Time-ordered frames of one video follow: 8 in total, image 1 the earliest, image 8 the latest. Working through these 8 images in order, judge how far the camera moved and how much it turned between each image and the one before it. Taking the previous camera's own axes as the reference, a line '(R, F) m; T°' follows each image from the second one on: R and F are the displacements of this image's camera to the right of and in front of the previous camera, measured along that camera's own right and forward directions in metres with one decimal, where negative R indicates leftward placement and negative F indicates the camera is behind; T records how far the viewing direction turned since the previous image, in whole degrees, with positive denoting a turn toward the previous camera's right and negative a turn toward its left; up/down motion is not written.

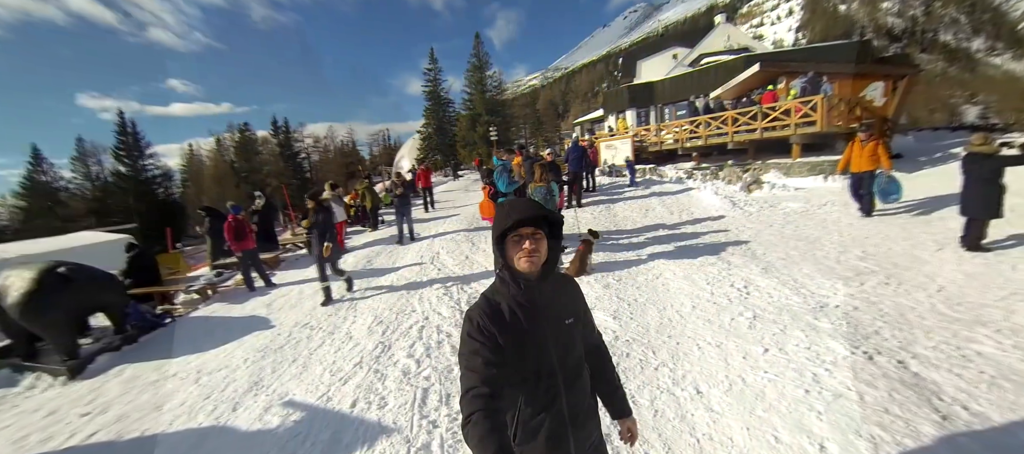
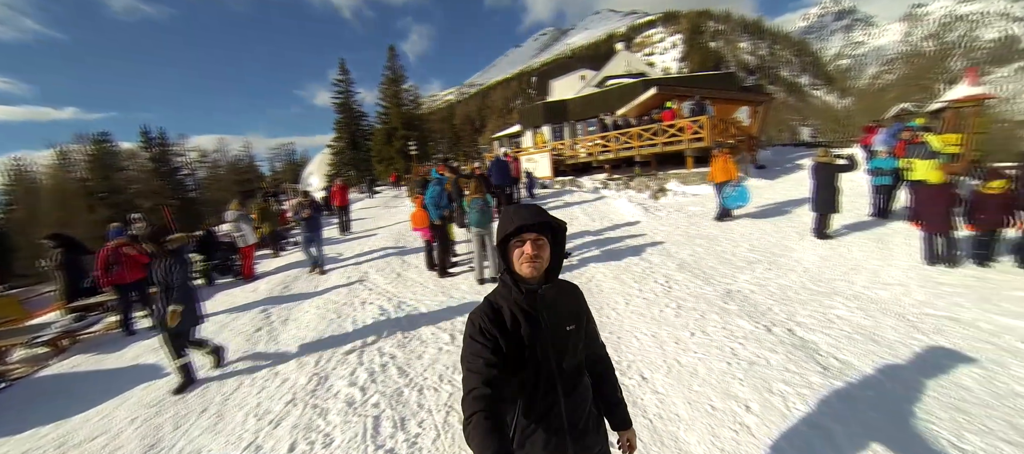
(-0.3, 0.0) m; +13°
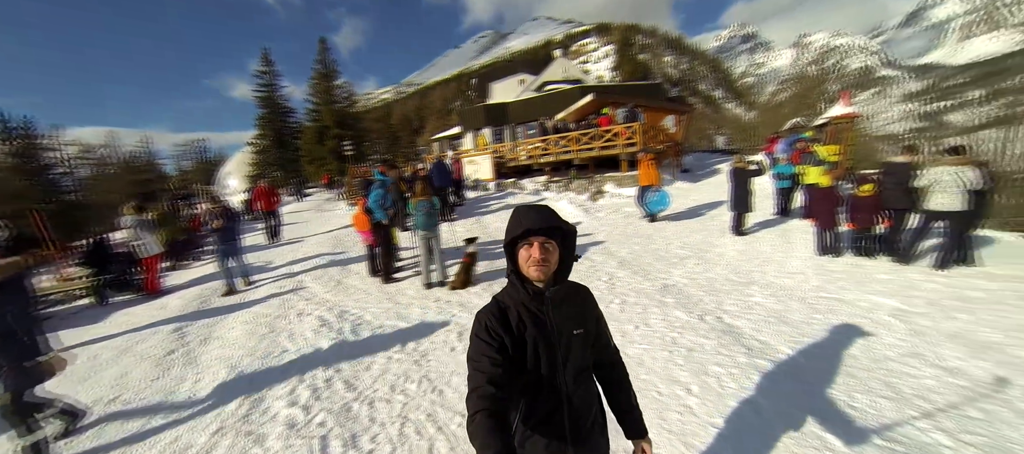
(-0.1, 0.0) m; +9°
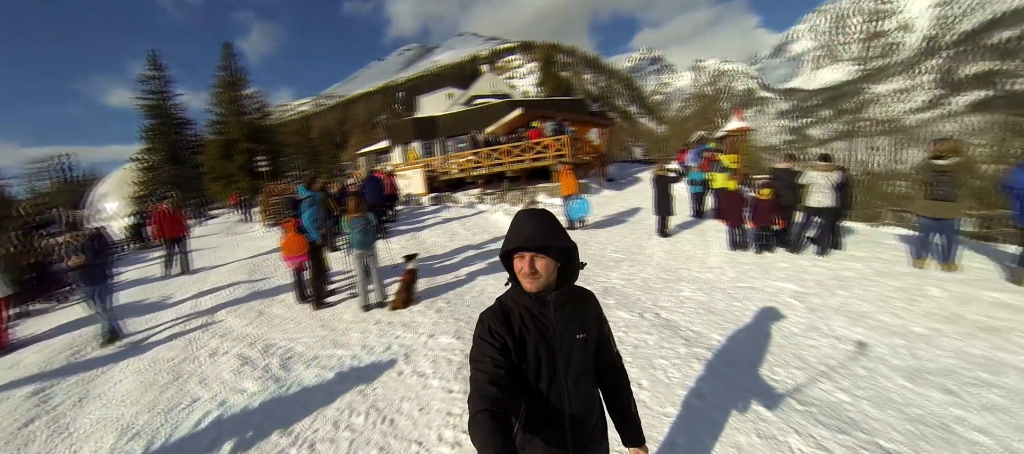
(-0.2, +0.1) m; +11°
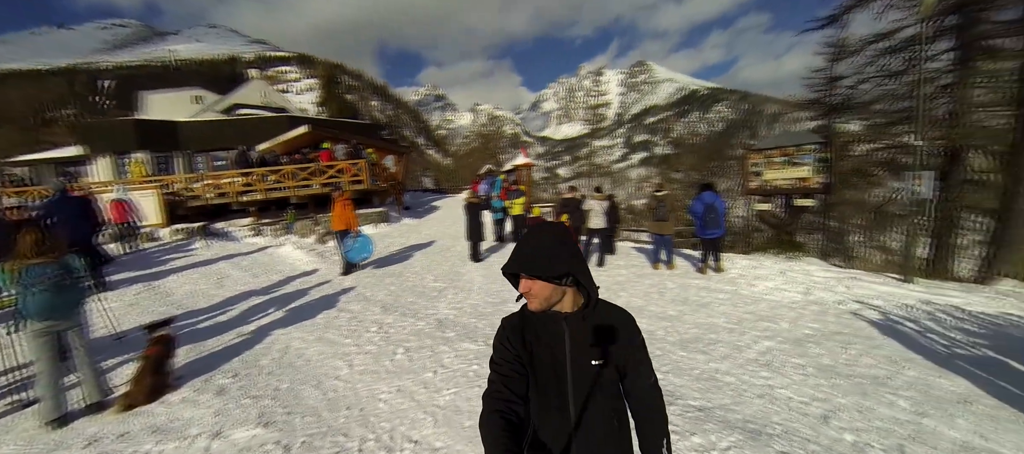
(-0.5, +0.5) m; +33°
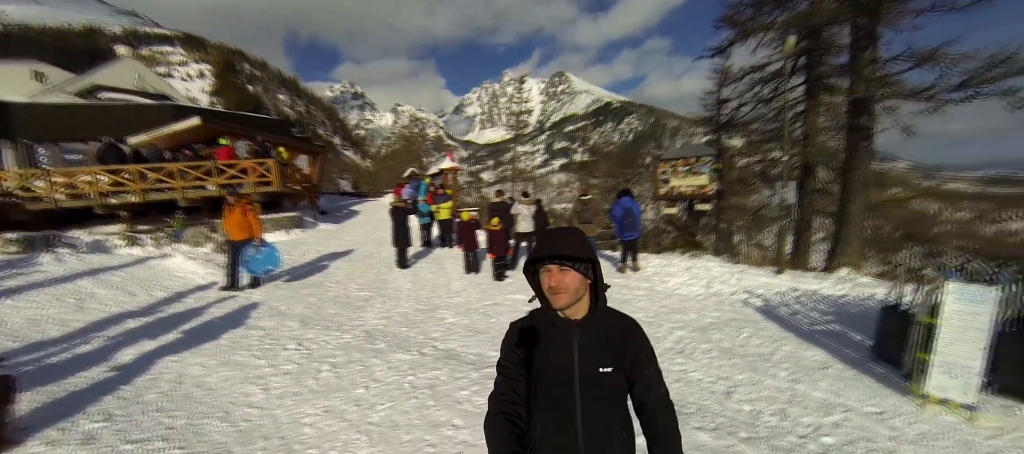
(-0.1, 0.0) m; +12°
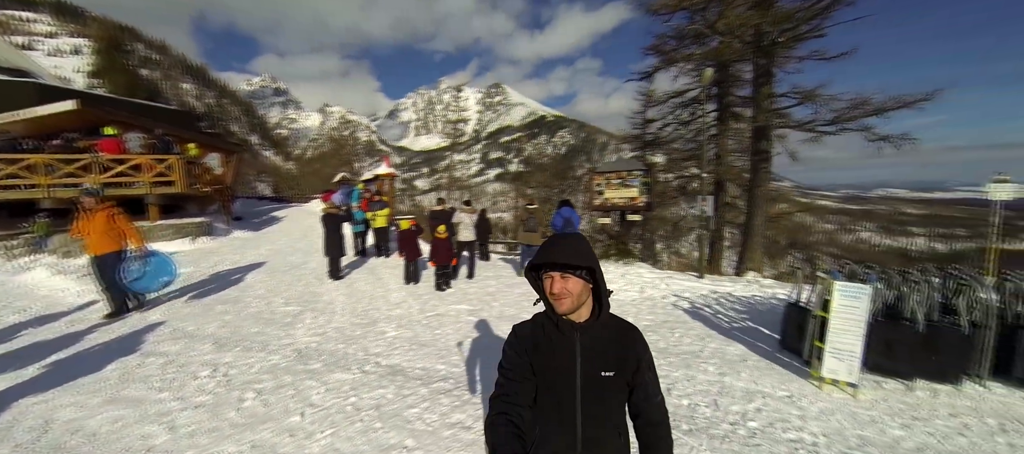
(-0.2, +0.1) m; +10°
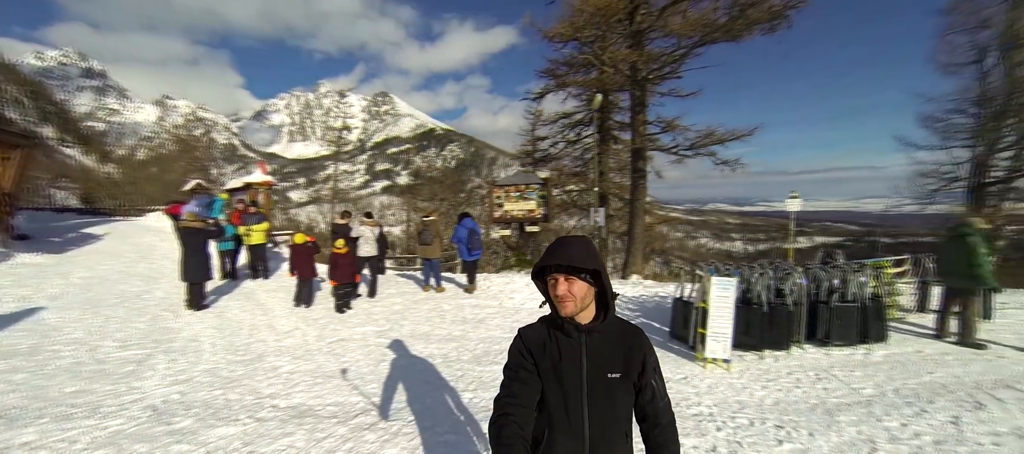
(-0.4, +0.2) m; +17°
